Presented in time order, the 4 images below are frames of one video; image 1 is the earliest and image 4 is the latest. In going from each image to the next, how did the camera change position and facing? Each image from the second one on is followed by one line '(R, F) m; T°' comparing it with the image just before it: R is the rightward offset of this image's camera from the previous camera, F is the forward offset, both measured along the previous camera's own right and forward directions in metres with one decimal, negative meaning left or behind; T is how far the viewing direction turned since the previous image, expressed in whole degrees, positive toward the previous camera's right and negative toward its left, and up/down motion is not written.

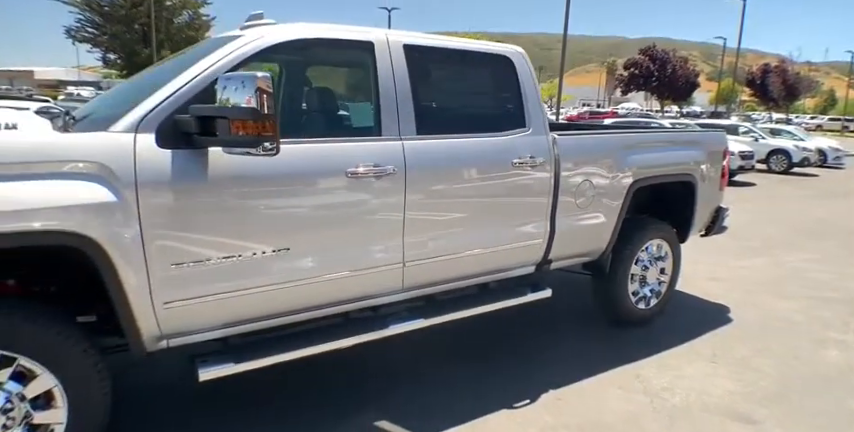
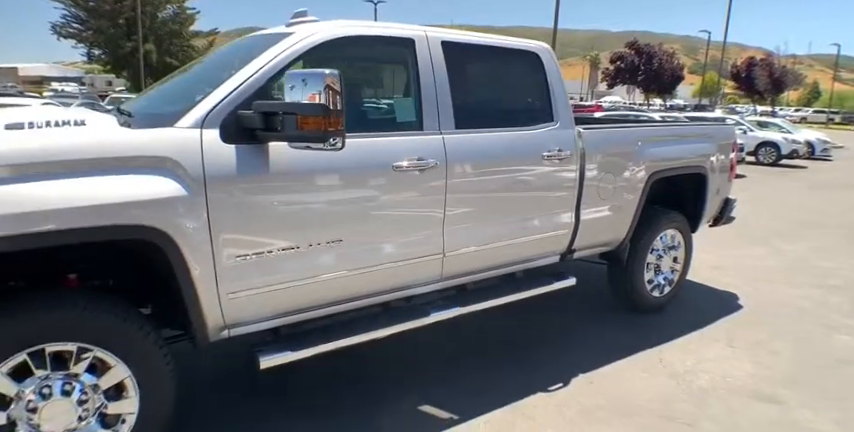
(-0.3, -0.1) m; +1°
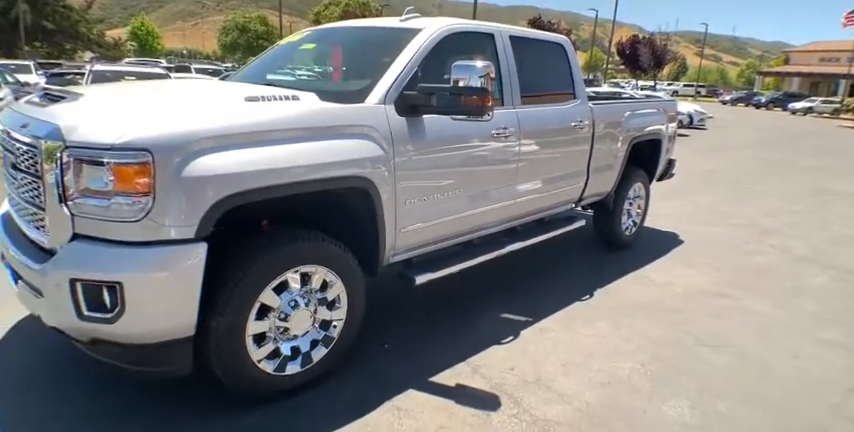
(-1.3, -0.9) m; +11°
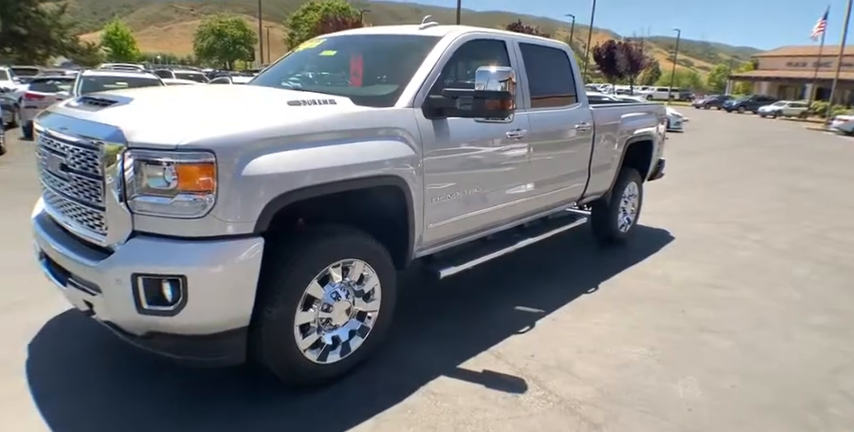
(-0.3, -0.2) m; +2°
